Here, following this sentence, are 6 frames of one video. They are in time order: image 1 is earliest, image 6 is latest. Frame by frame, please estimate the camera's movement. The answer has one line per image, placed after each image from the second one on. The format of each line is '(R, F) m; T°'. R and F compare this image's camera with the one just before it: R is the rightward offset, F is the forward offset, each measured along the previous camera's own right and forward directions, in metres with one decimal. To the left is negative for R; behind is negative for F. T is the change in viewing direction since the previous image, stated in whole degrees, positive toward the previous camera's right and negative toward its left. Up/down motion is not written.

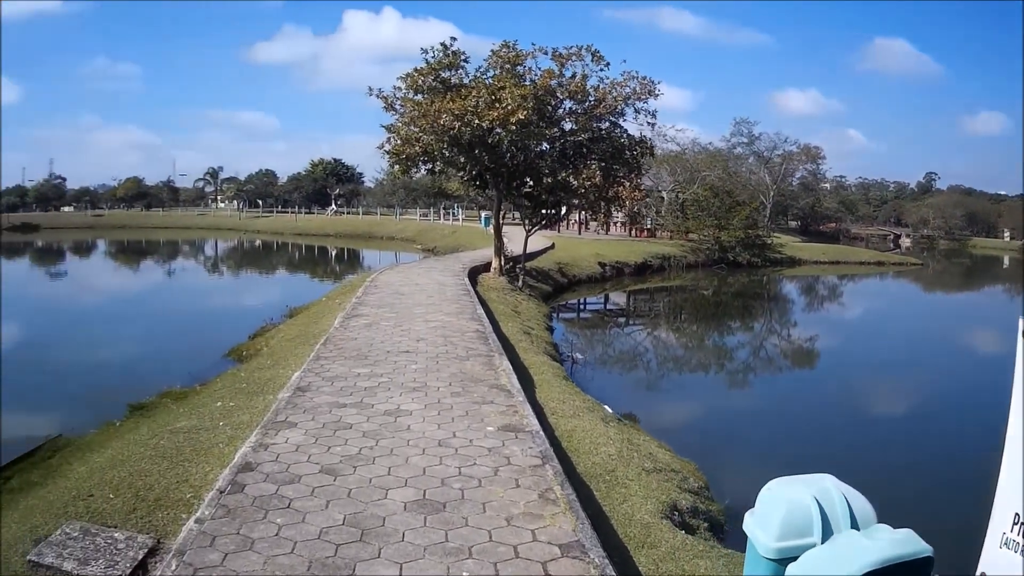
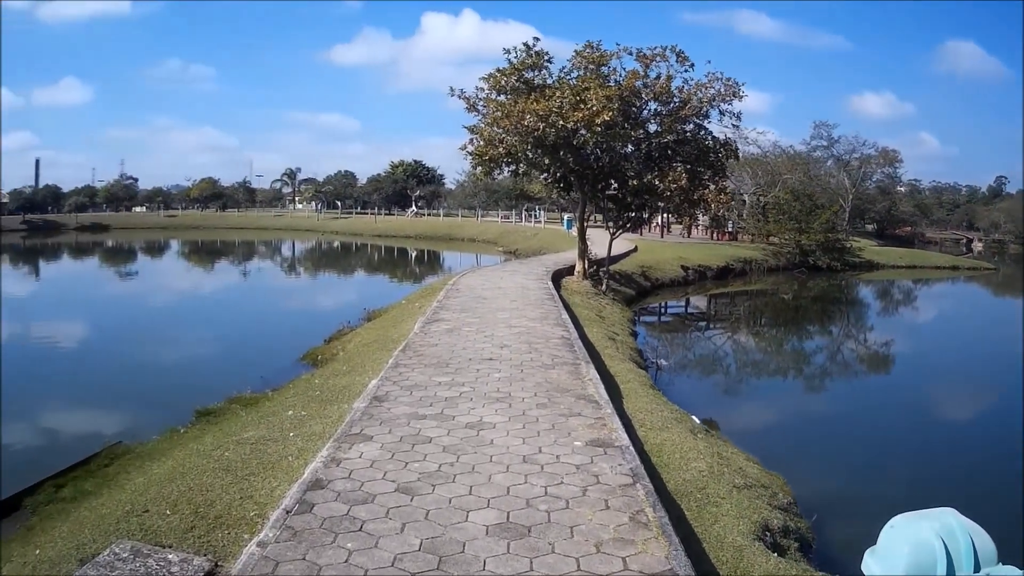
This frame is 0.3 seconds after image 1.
(-0.1, +0.4) m; -6°
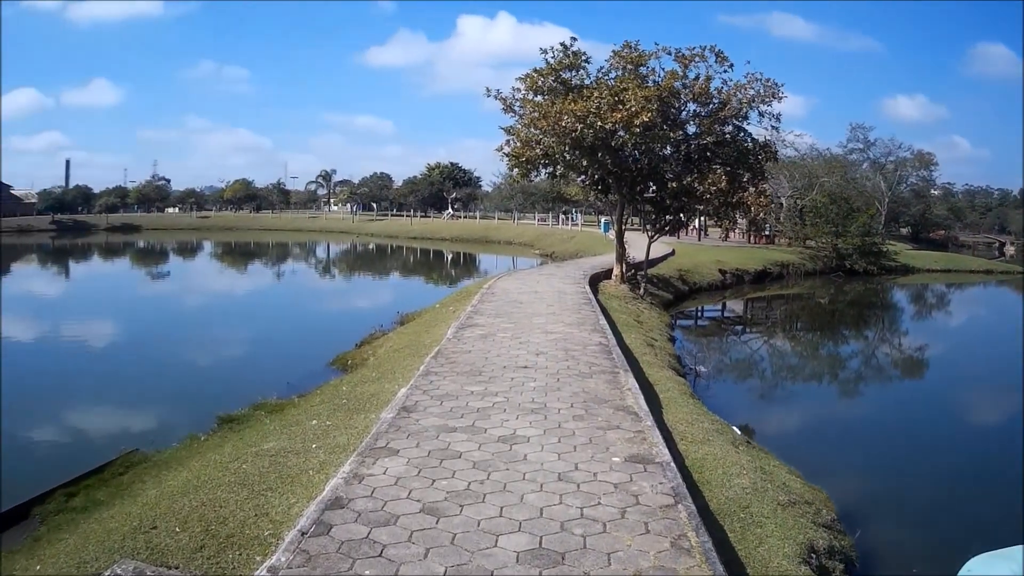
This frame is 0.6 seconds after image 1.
(0.0, +0.3) m; -3°
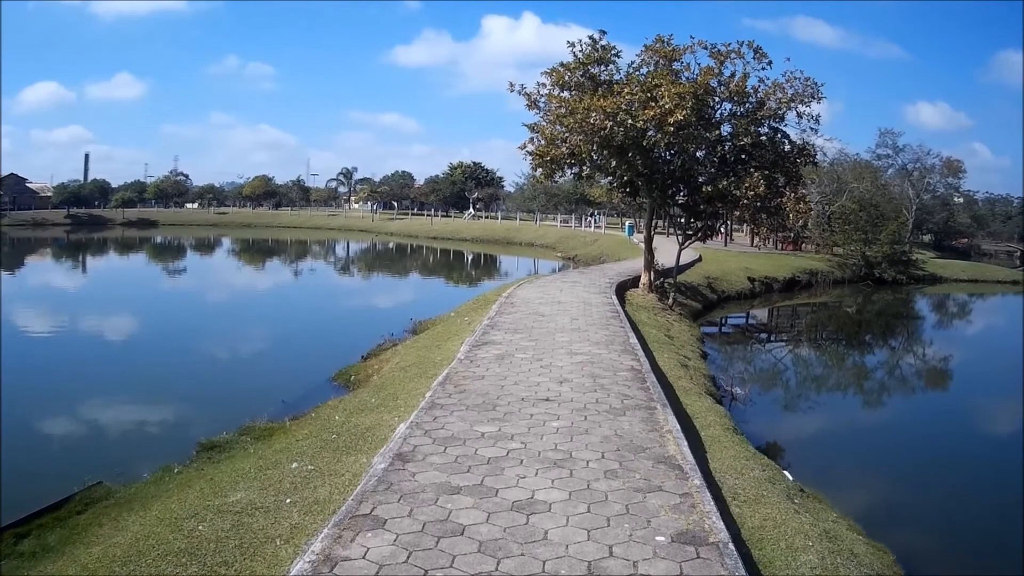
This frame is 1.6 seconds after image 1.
(0.0, +1.2) m; -2°
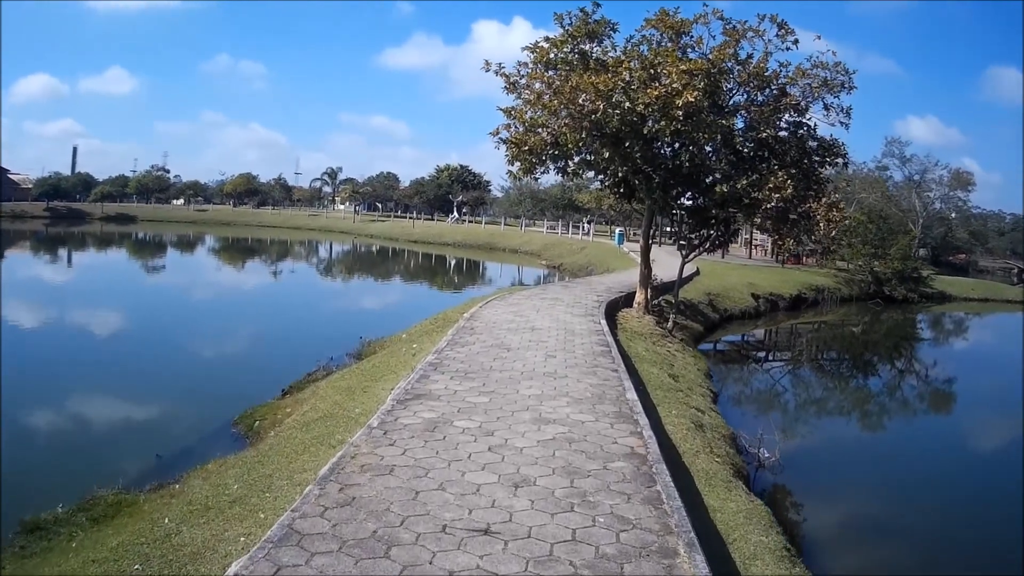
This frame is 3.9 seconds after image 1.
(+0.4, +3.1) m; +1°
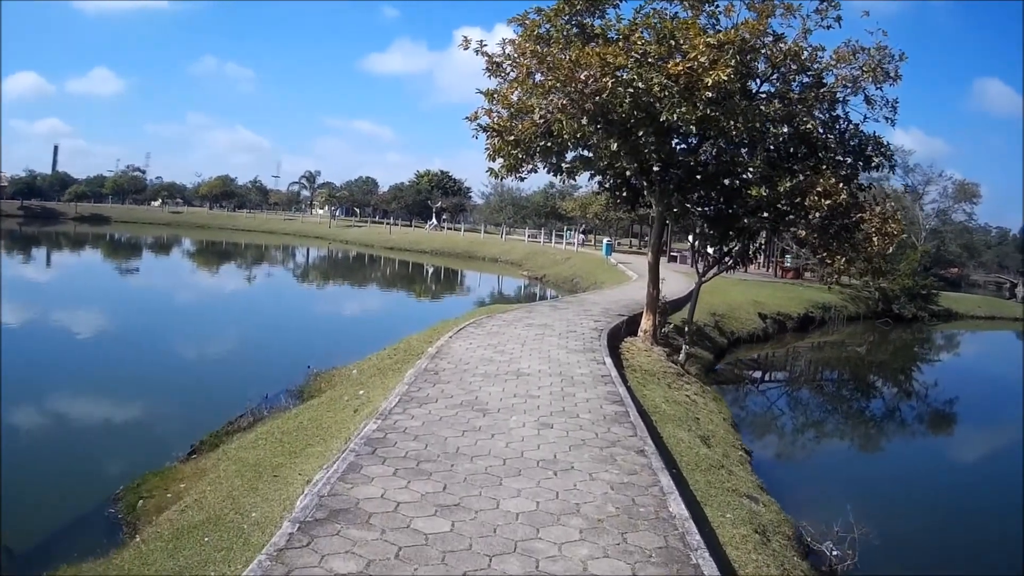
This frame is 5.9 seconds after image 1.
(0.0, +2.6) m; +2°
